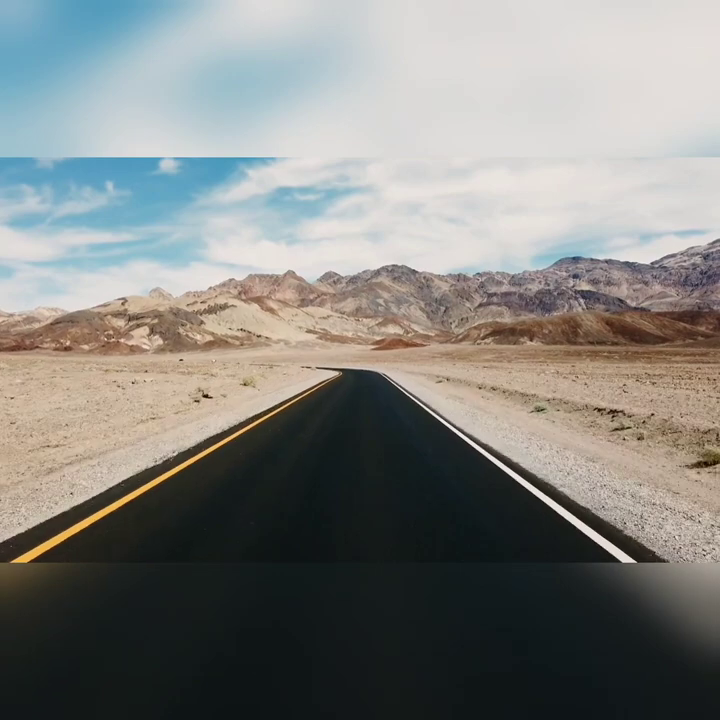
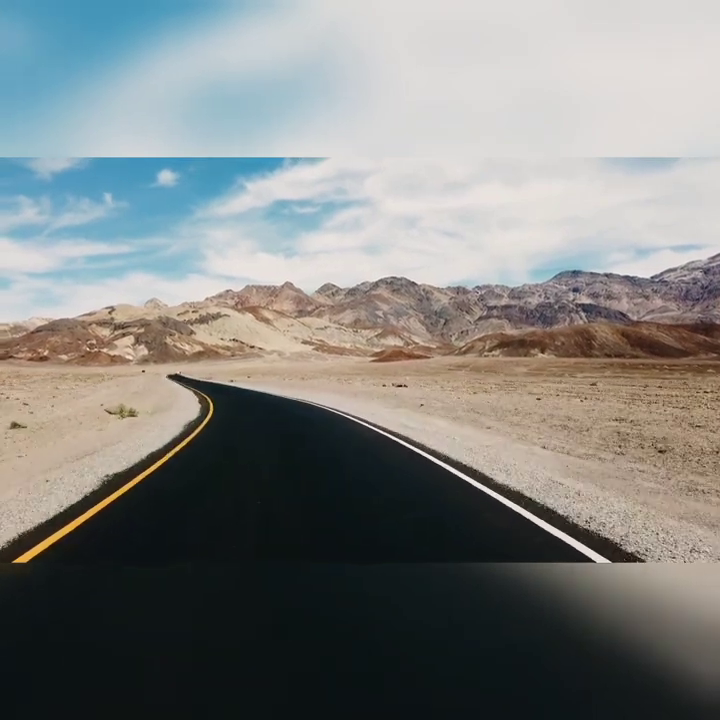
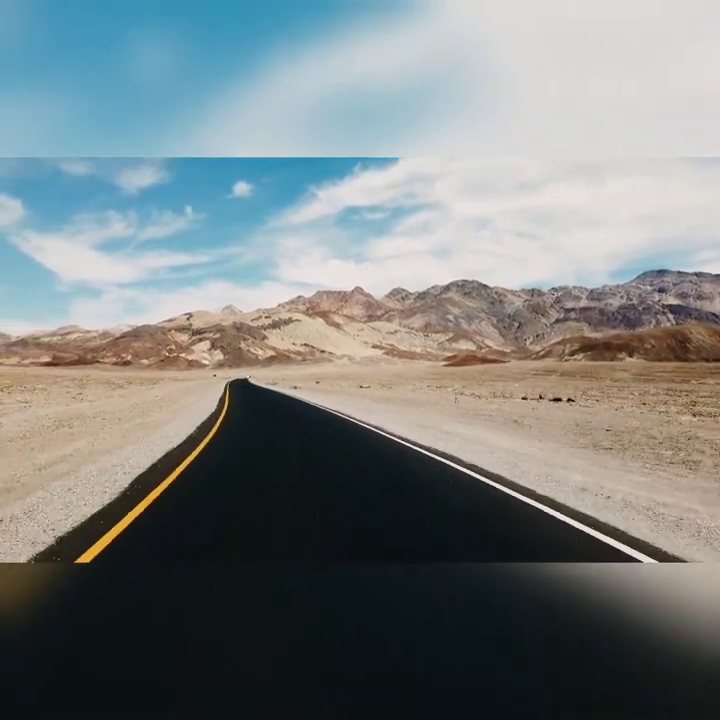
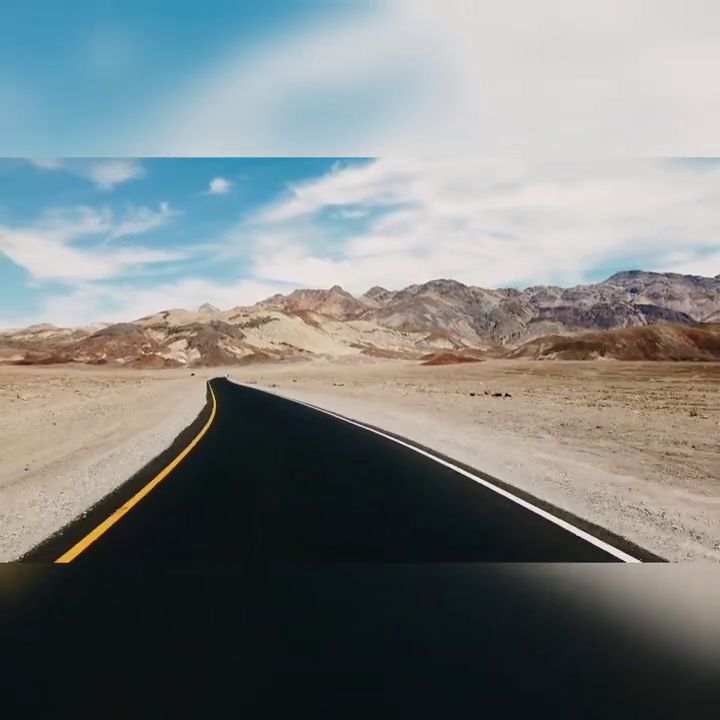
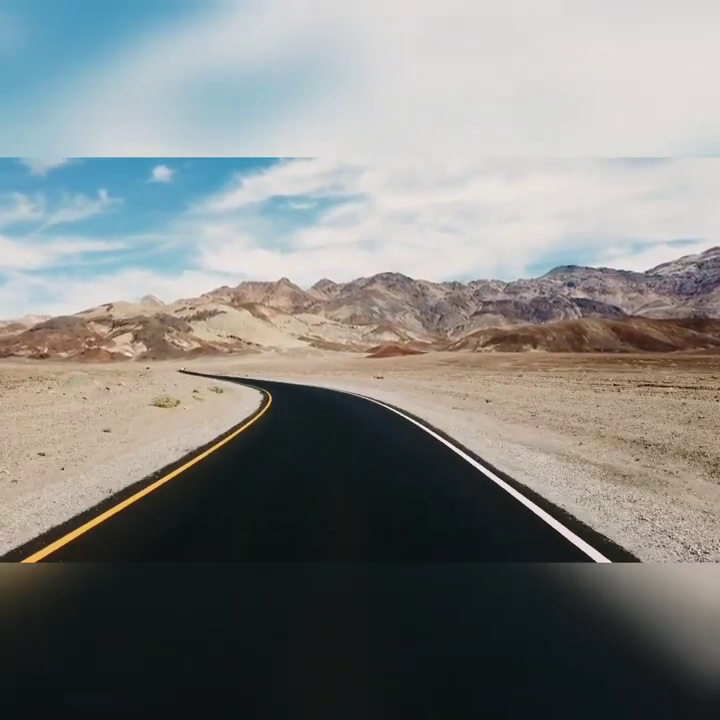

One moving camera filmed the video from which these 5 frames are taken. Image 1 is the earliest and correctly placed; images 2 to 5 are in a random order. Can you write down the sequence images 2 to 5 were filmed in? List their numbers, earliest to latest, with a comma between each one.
5, 2, 4, 3
